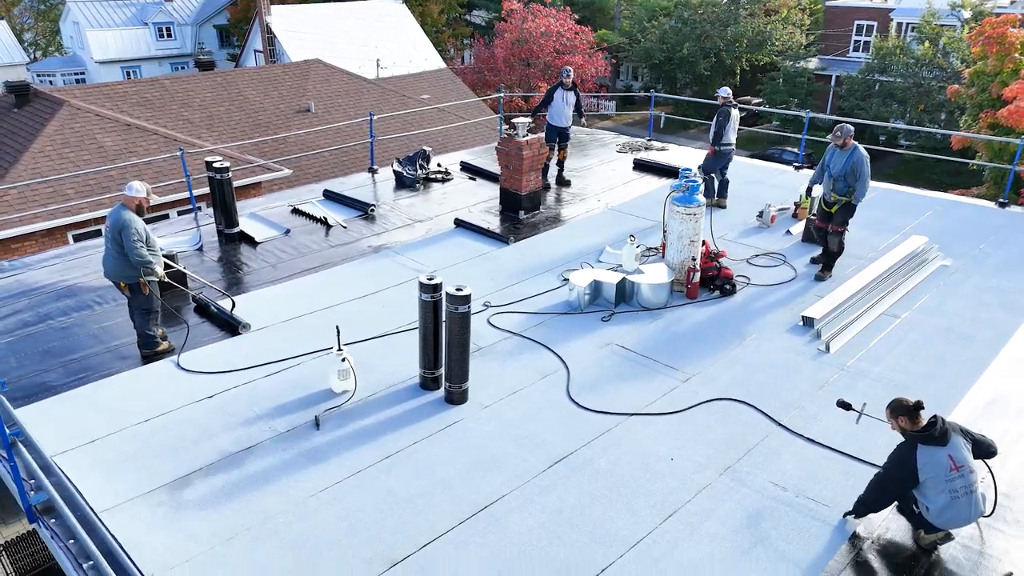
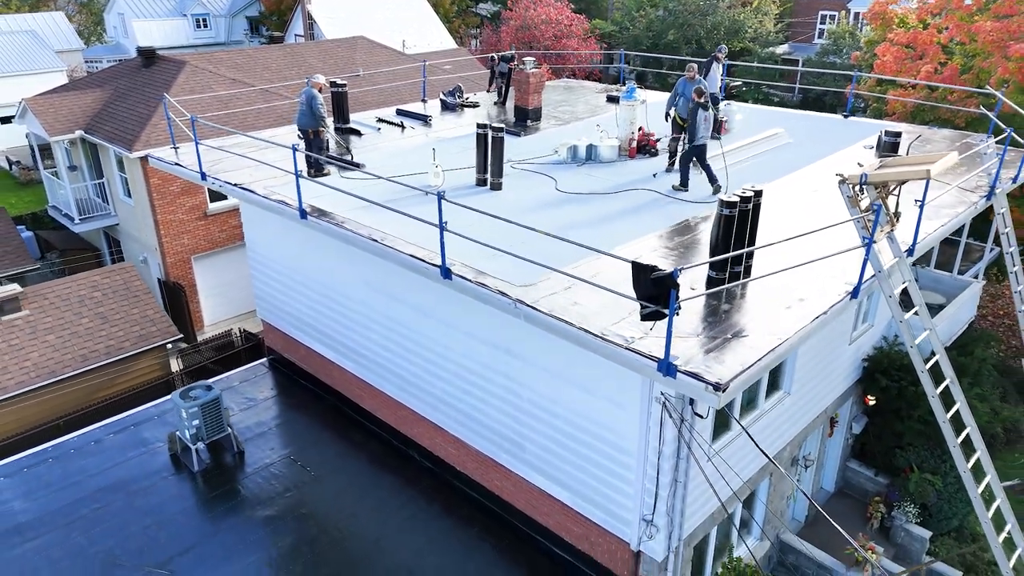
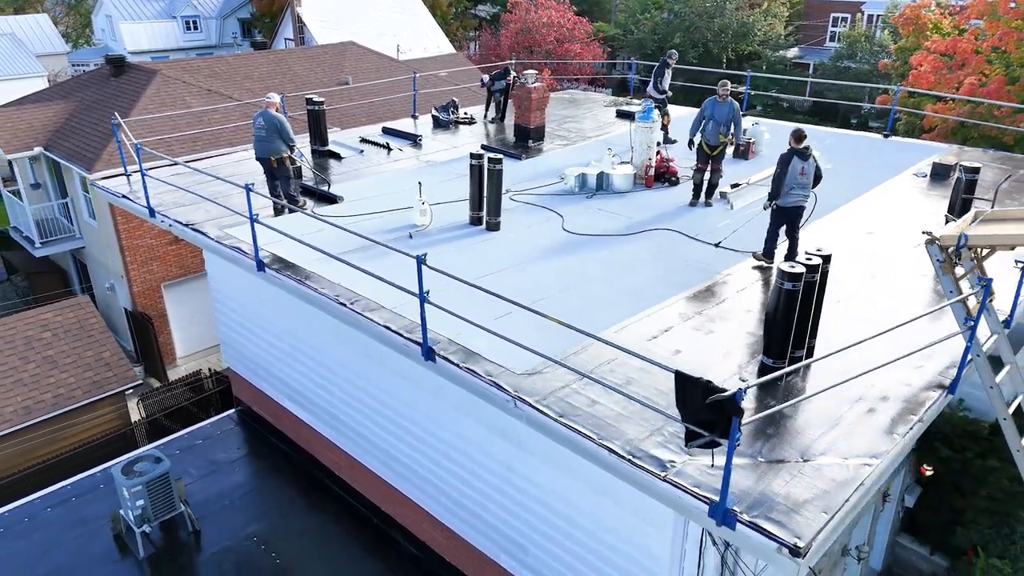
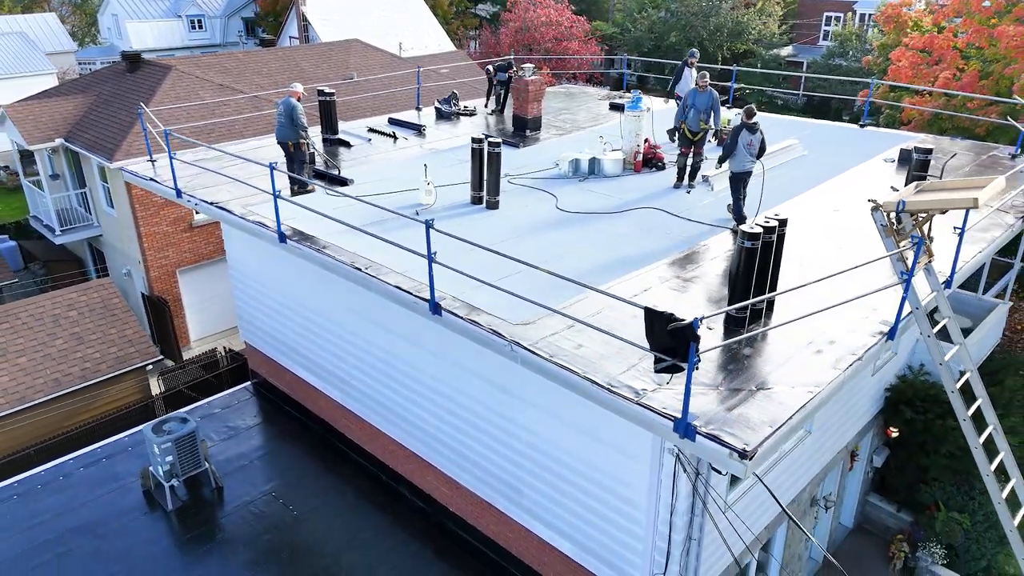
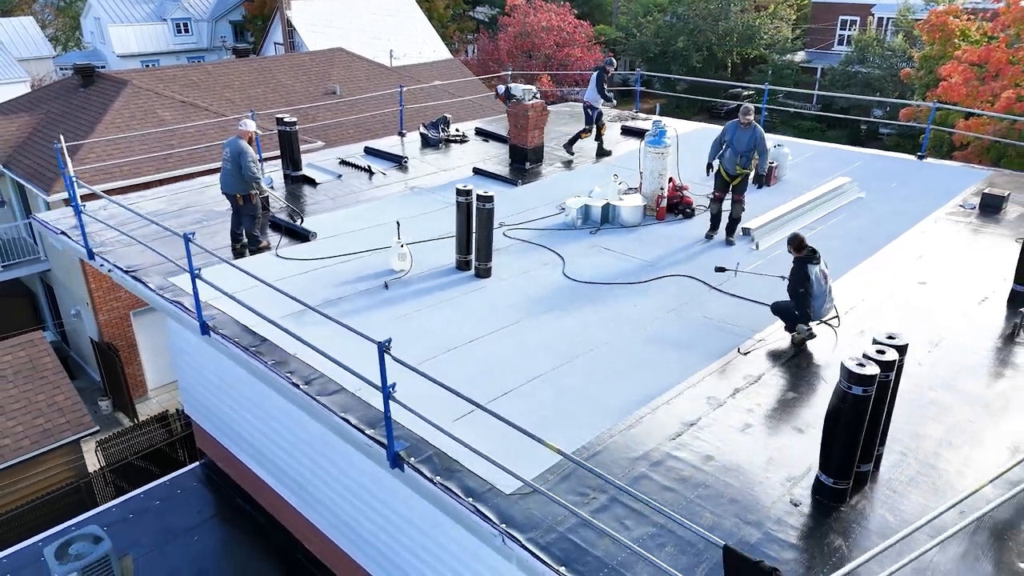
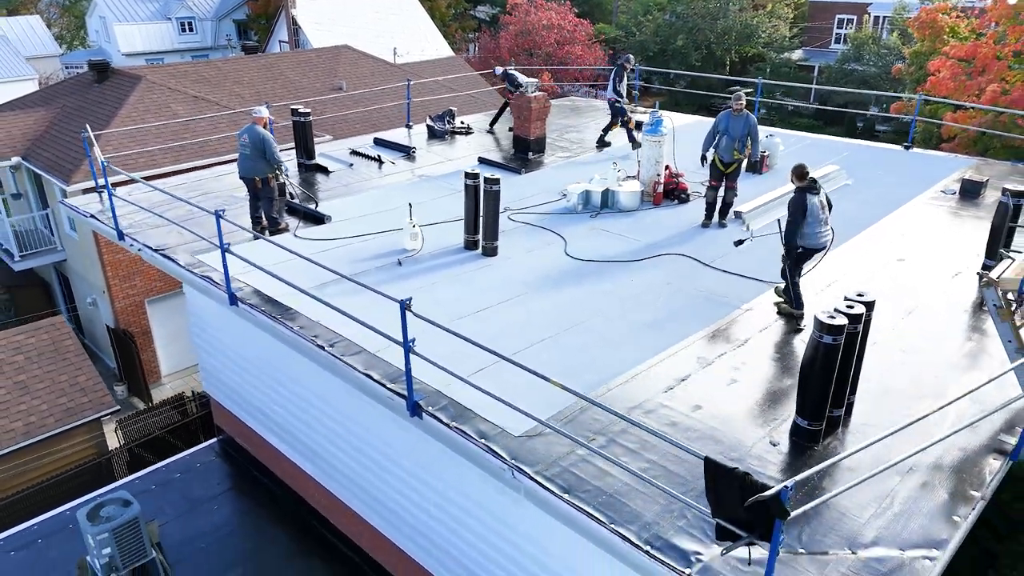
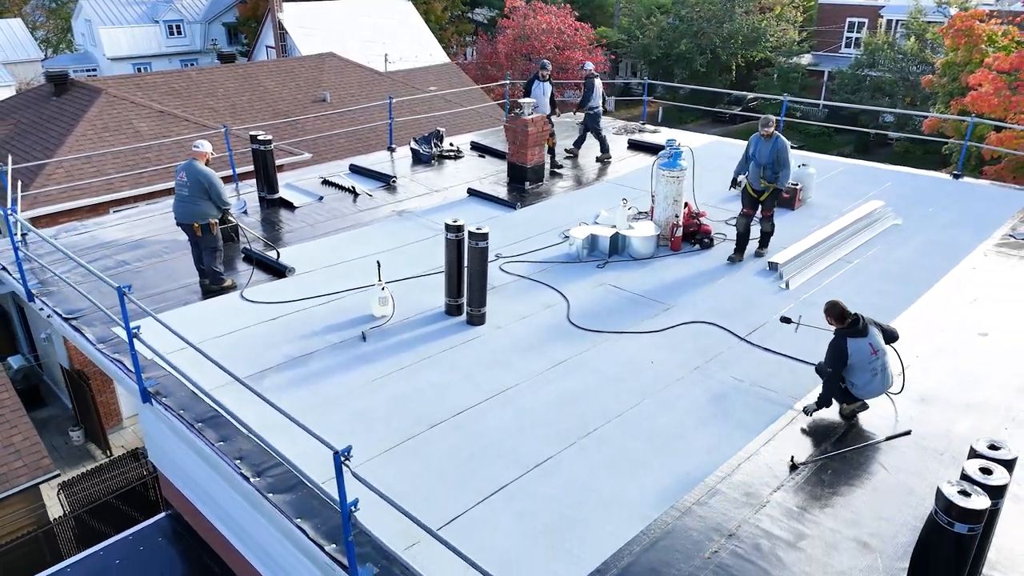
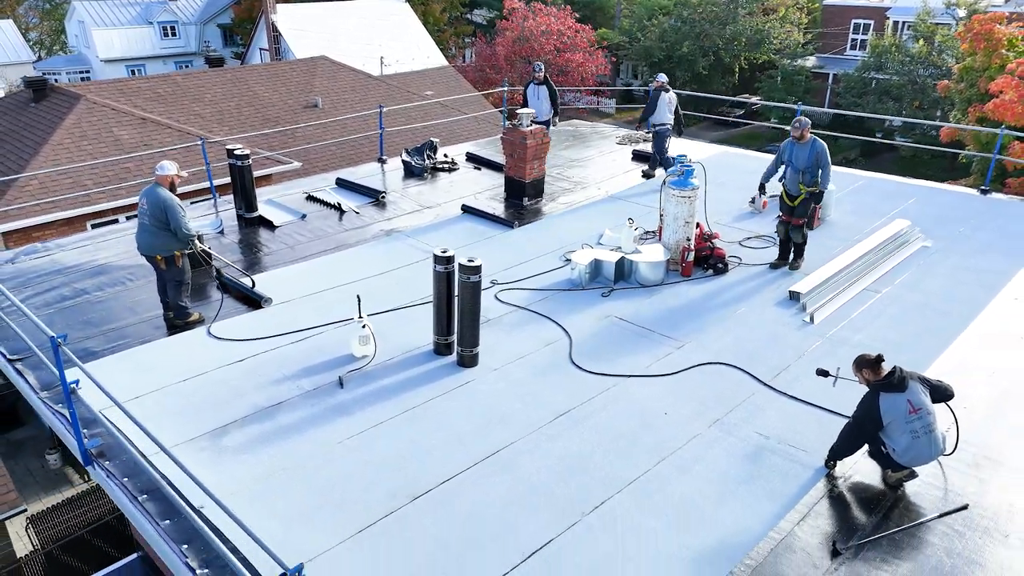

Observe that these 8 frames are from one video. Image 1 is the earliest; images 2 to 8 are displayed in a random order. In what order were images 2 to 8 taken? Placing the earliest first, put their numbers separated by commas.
8, 7, 5, 6, 3, 4, 2
